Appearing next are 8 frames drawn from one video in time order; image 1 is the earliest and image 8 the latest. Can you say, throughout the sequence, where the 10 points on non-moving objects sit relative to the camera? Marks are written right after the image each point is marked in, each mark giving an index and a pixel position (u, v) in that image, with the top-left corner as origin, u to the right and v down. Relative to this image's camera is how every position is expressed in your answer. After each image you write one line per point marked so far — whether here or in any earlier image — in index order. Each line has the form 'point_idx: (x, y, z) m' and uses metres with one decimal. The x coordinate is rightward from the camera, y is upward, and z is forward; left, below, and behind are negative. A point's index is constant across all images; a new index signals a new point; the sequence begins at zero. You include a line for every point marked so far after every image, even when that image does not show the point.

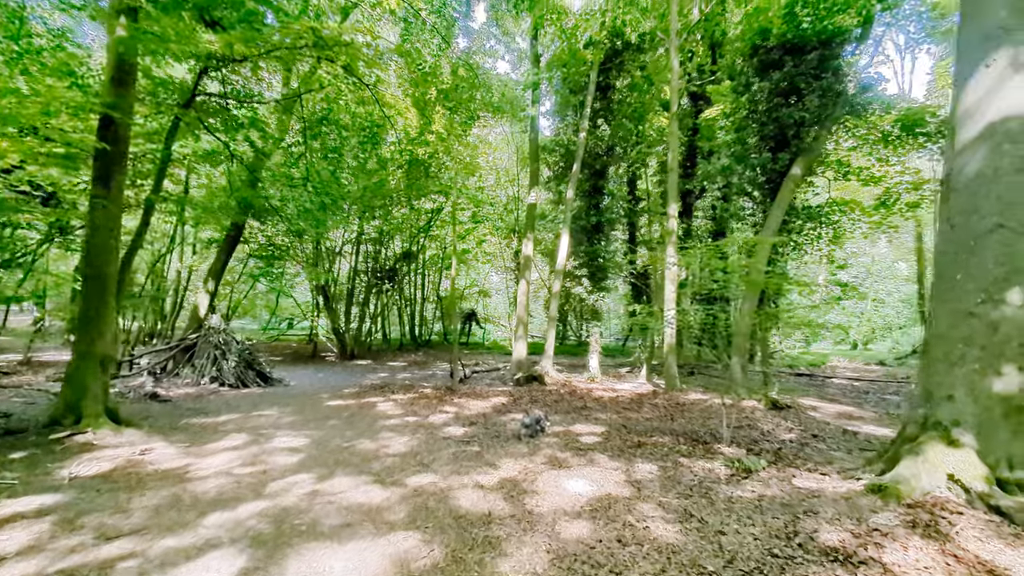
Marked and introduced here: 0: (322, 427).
0: (-2.3, -1.7, +6.4) m
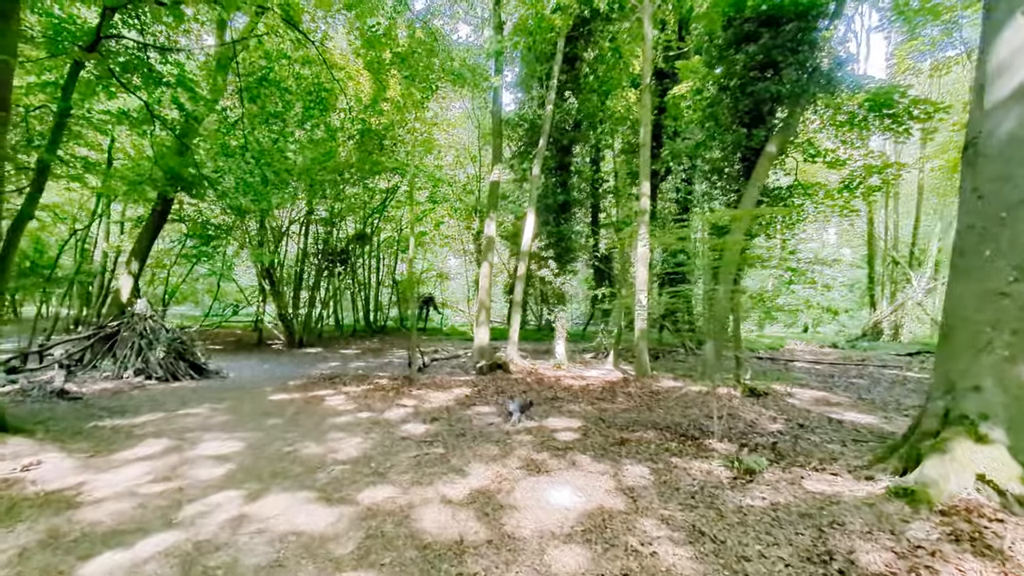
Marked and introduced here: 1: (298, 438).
0: (-2.6, -1.5, +5.6) m
1: (-2.0, -1.4, +5.0) m
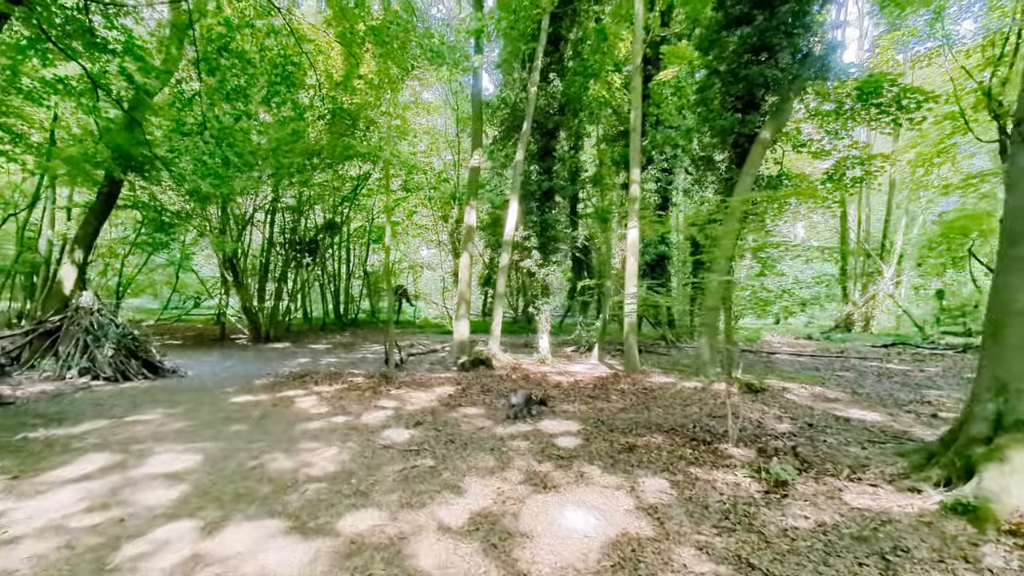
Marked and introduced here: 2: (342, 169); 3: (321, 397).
0: (-2.7, -1.4, +4.9) m
1: (-2.1, -1.4, +4.5) m
2: (-4.8, +3.3, +14.8) m
3: (-2.4, -1.4, +6.7) m
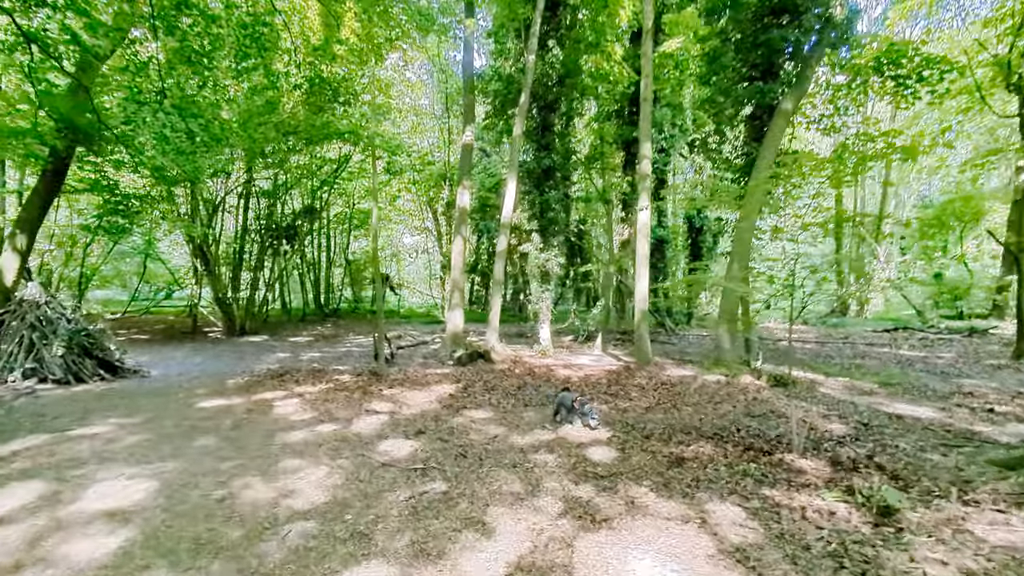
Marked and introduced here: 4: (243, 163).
0: (-2.6, -1.3, +4.1) m
1: (-1.9, -1.3, +3.7) m
2: (-5.0, +3.6, +13.8) m
3: (-2.3, -1.2, +5.9) m
4: (-6.0, +2.8, +11.8) m
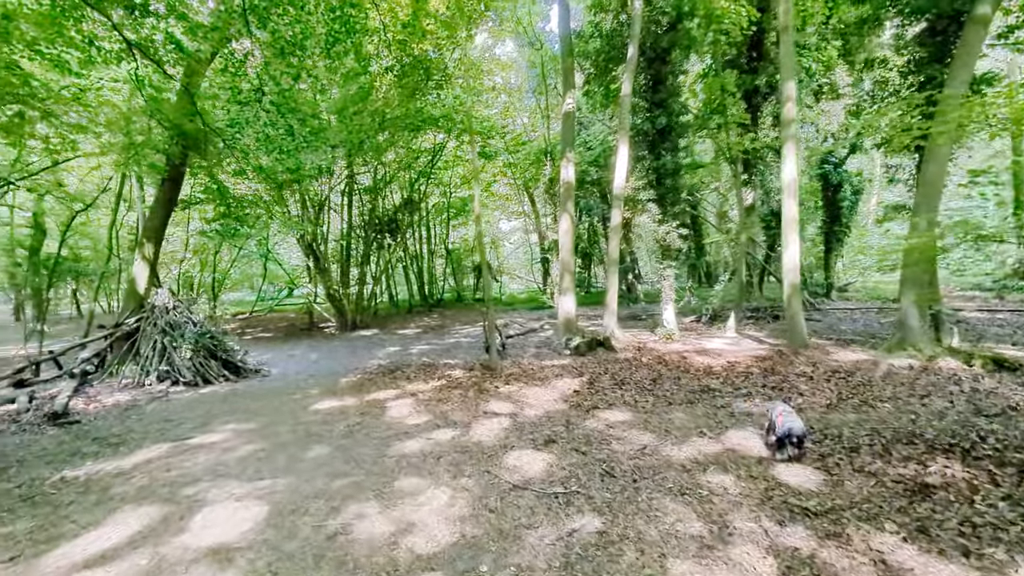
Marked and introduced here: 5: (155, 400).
0: (-1.5, -1.3, +3.8) m
1: (-1.0, -1.2, +3.2) m
2: (-2.5, +3.8, +13.5) m
3: (-1.0, -1.1, +5.4) m
4: (-3.8, +2.9, +11.8) m
5: (-4.3, -1.3, +6.3) m
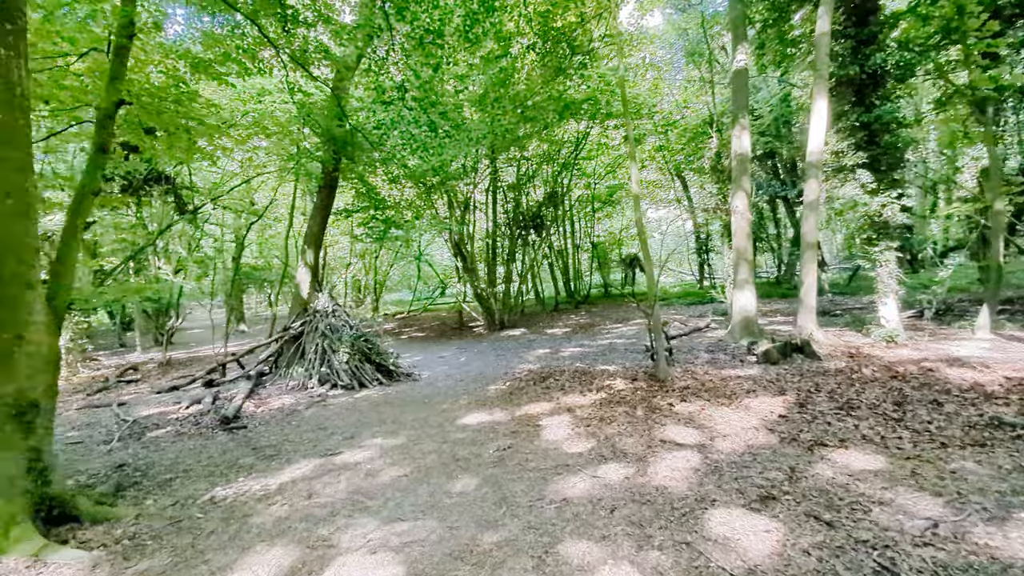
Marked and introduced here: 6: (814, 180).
0: (-0.4, -1.3, +3.2) m
1: (0.0, -1.2, +2.5) m
2: (+1.1, +3.9, +12.8) m
3: (+0.5, -1.1, +4.6) m
4: (-0.5, +2.9, +11.5) m
5: (-2.4, -1.4, +6.4) m
6: (+3.7, +1.3, +6.5) m
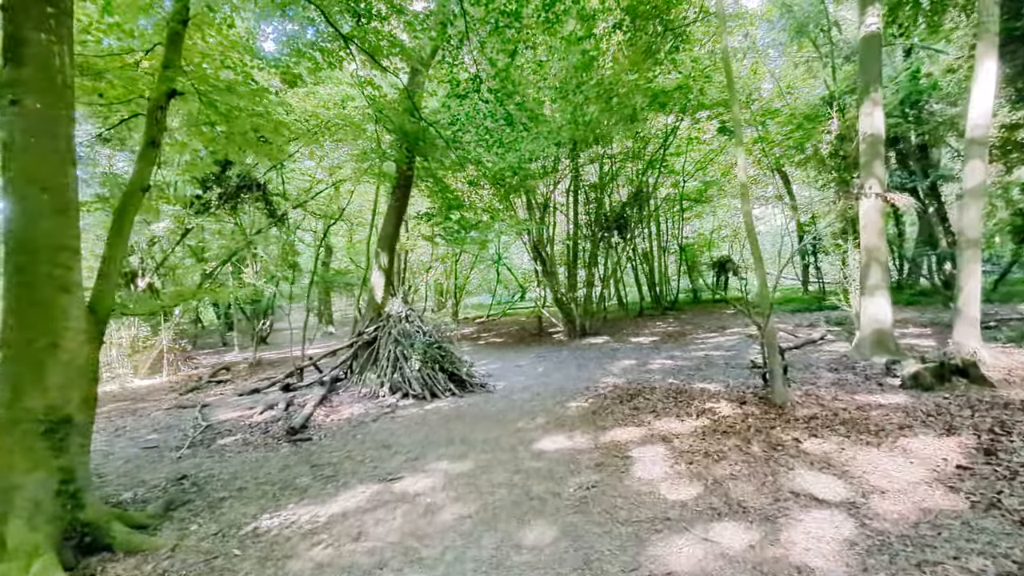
0: (0.0, -1.3, +2.5) m
1: (+0.3, -1.3, +1.8) m
2: (+3.0, +3.8, +11.9) m
3: (+1.2, -1.2, +3.8) m
4: (+1.1, +2.8, +10.8) m
5: (-1.5, -1.4, +6.0) m
6: (+4.5, +1.2, +5.2) m
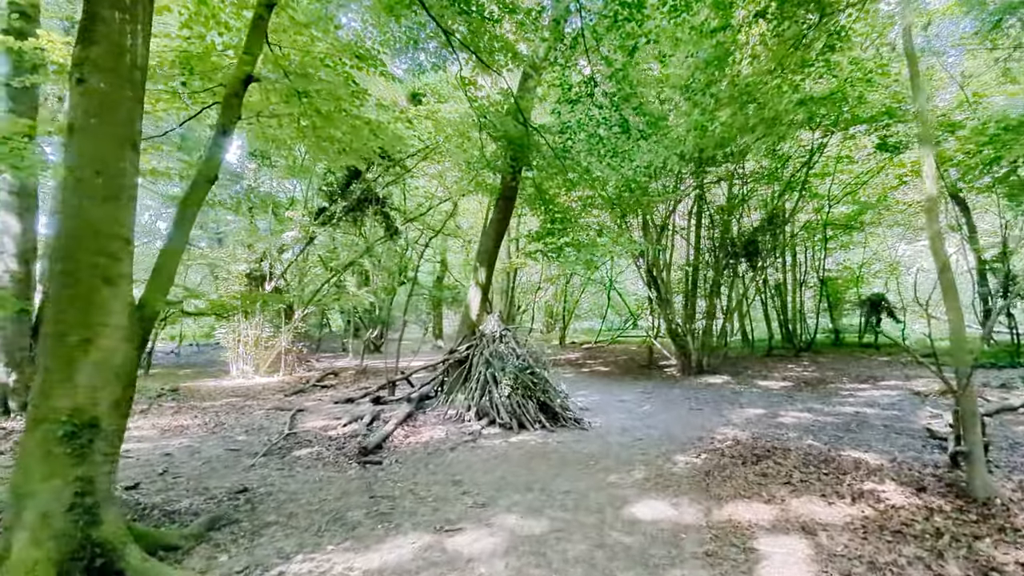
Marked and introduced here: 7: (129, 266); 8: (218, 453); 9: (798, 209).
0: (+0.2, -1.4, +1.8) m
1: (+0.3, -1.3, +1.0) m
2: (+5.4, +3.1, +10.4) m
3: (+1.6, -1.4, +2.8) m
4: (+3.3, +2.2, +9.7) m
5: (-0.5, -1.6, +5.4) m
6: (+5.4, +0.8, +3.5) m
7: (-2.0, +0.1, +2.7) m
8: (-2.9, -1.6, +5.3) m
9: (+6.4, +1.8, +11.7) m
